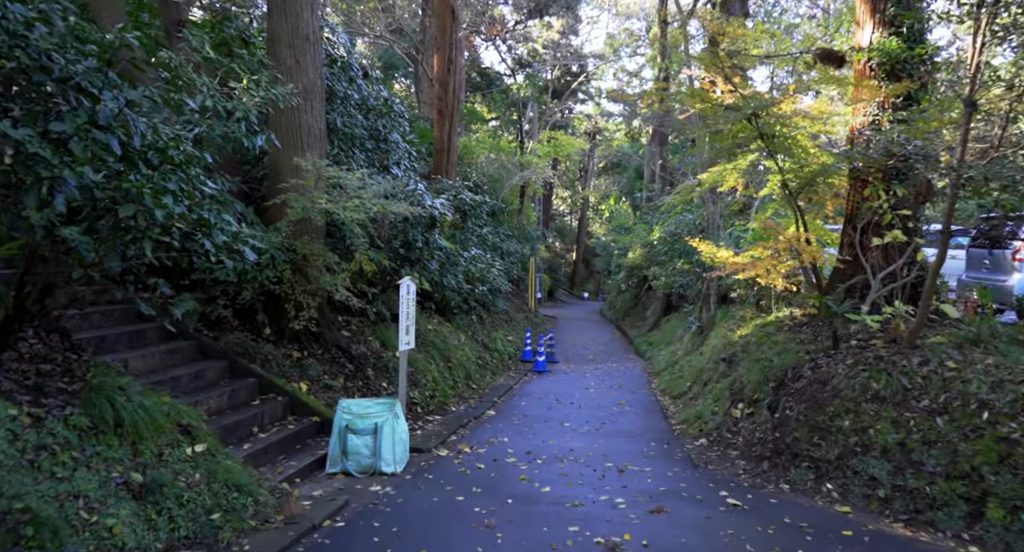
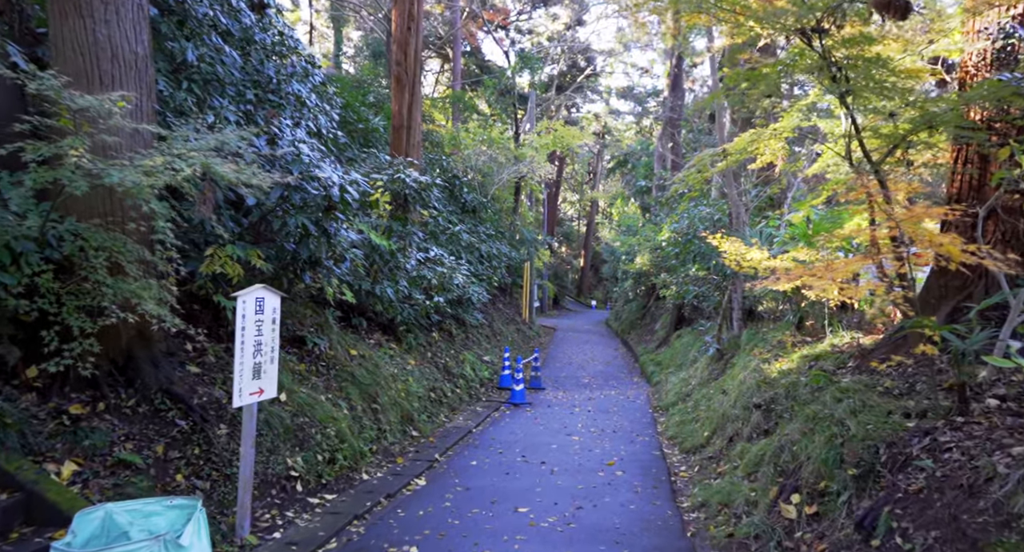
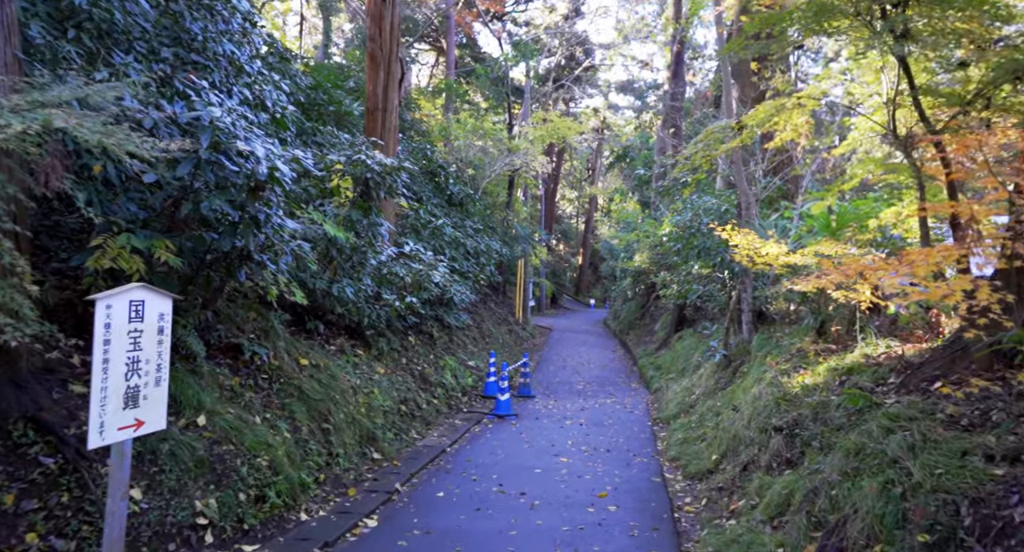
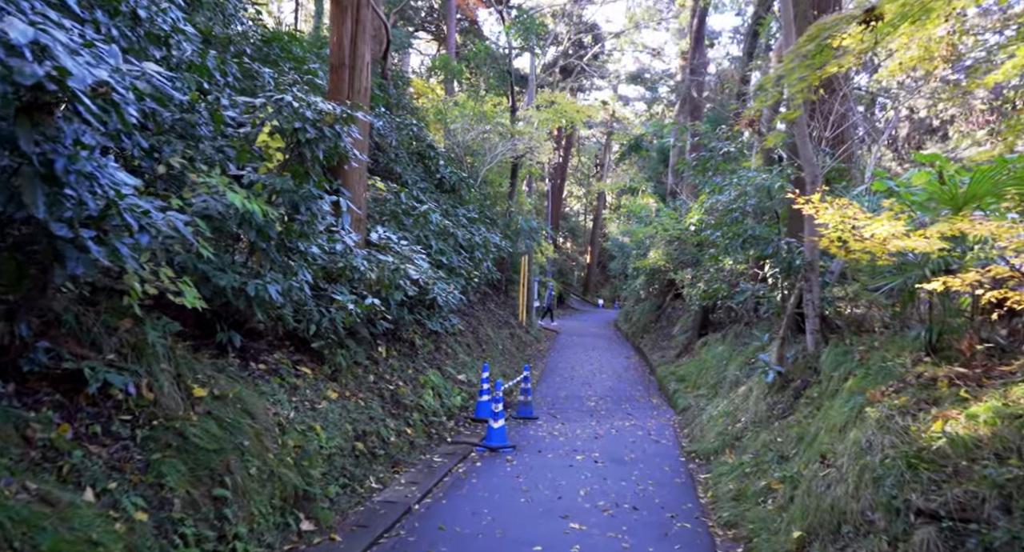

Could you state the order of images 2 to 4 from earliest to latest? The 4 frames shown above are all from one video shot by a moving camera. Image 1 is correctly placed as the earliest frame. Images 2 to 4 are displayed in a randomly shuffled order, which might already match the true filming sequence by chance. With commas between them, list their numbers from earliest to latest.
2, 3, 4
